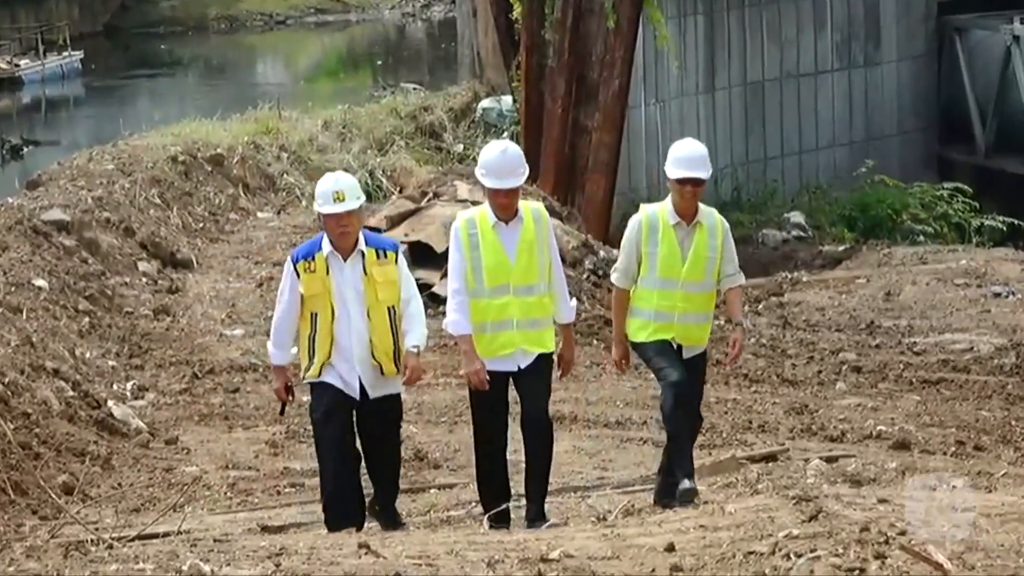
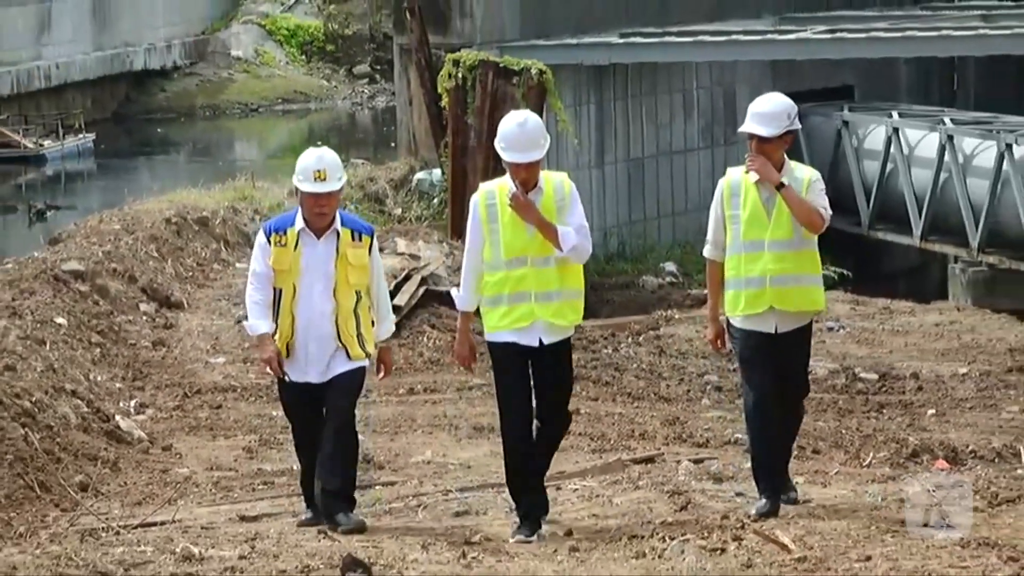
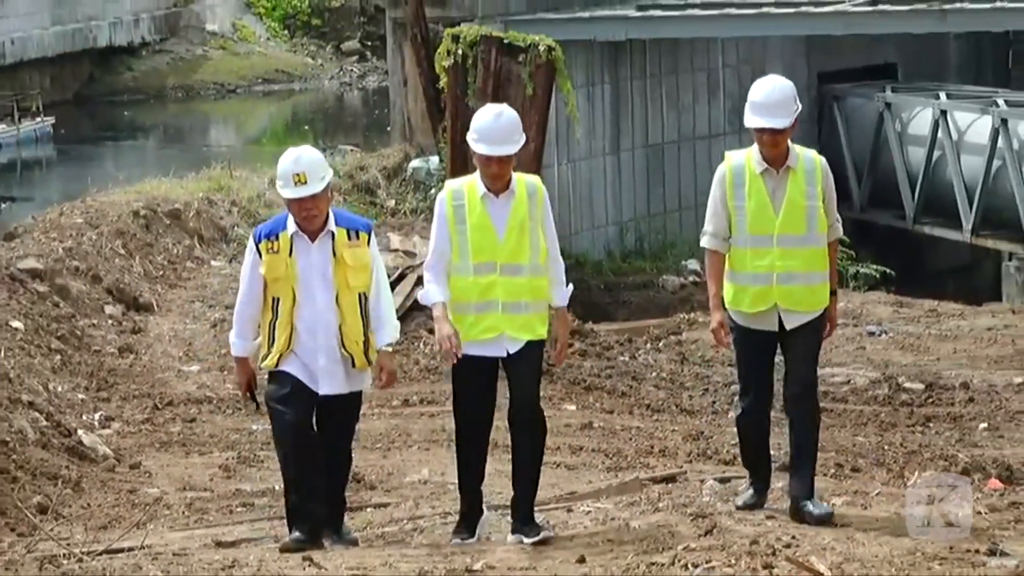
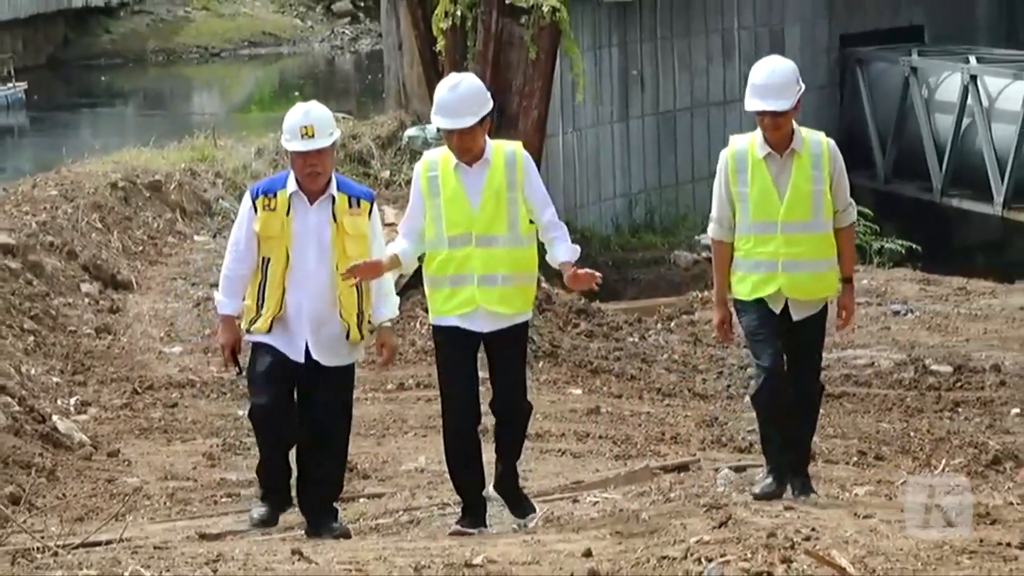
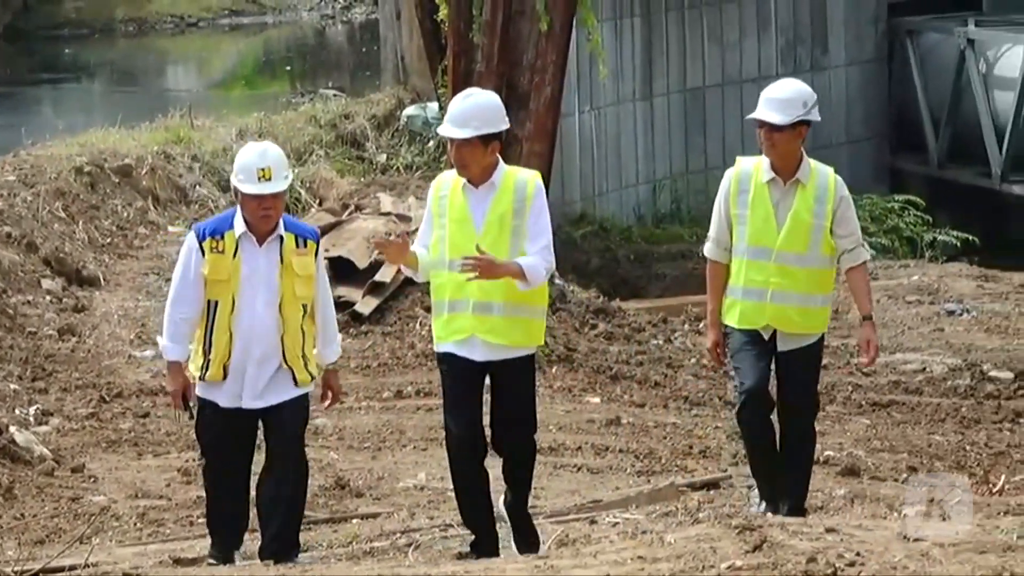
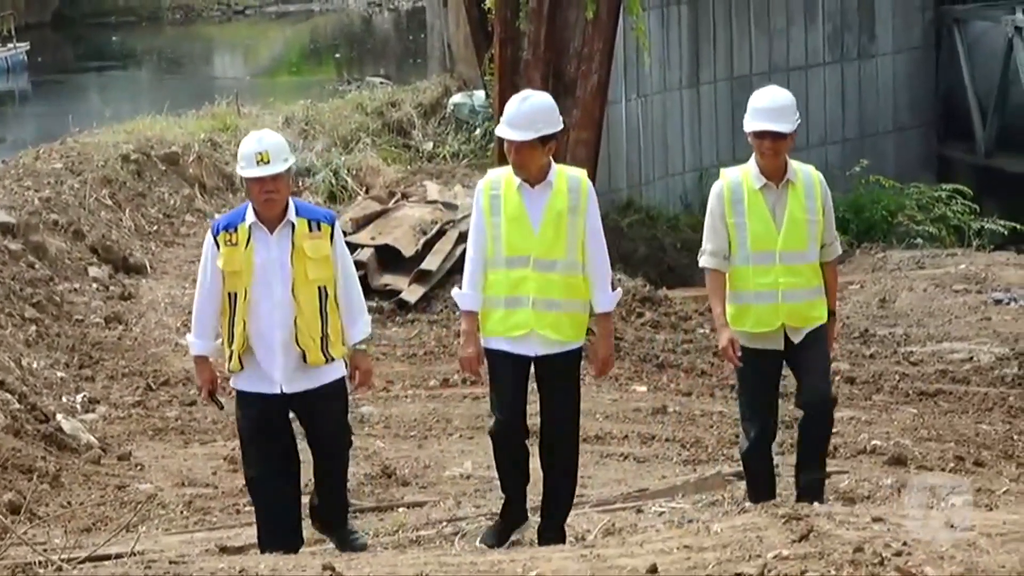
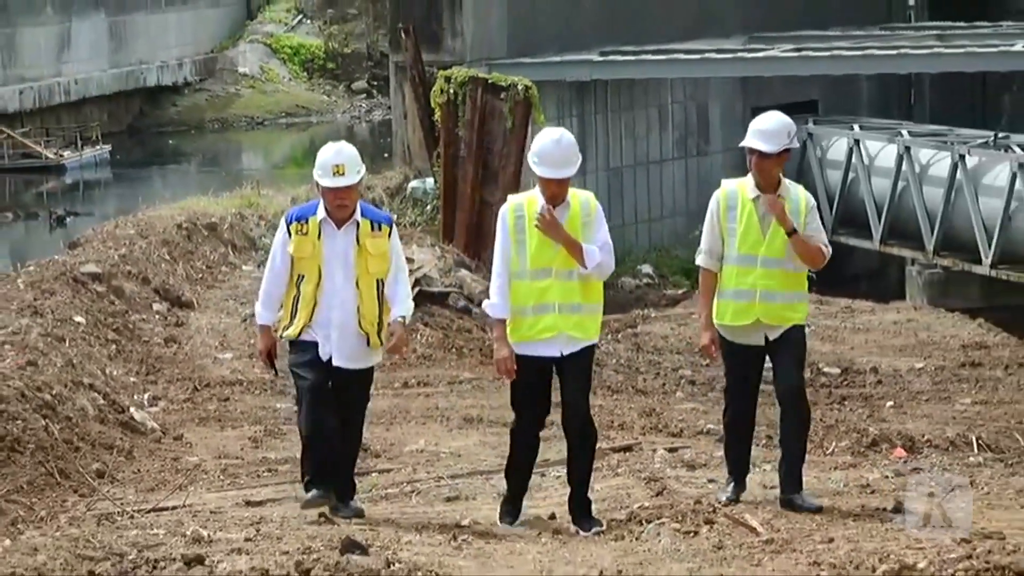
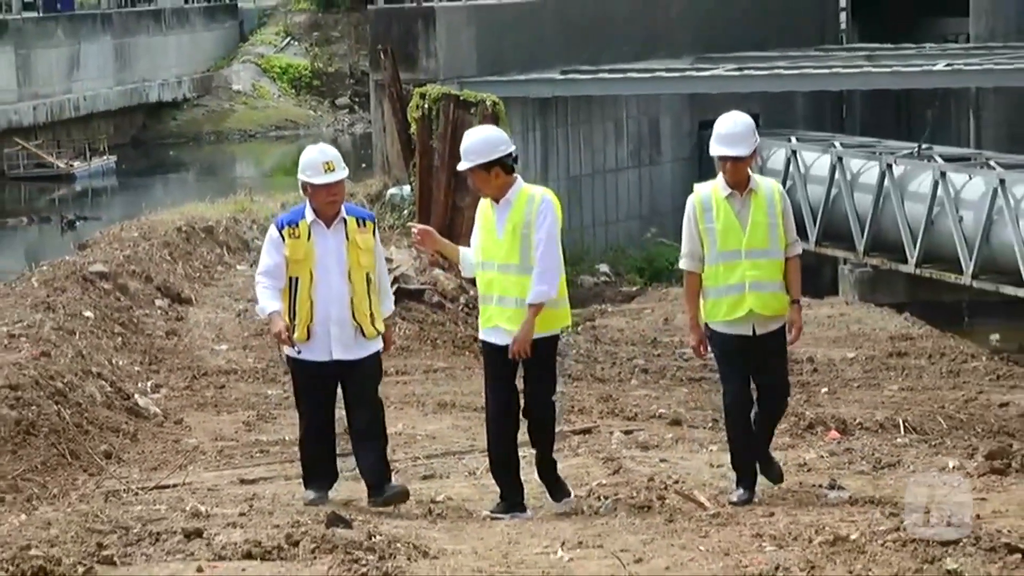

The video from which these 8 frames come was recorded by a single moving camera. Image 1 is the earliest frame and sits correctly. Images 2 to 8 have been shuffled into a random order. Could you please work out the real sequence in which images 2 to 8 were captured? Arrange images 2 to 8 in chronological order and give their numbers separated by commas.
6, 5, 4, 3, 2, 7, 8
